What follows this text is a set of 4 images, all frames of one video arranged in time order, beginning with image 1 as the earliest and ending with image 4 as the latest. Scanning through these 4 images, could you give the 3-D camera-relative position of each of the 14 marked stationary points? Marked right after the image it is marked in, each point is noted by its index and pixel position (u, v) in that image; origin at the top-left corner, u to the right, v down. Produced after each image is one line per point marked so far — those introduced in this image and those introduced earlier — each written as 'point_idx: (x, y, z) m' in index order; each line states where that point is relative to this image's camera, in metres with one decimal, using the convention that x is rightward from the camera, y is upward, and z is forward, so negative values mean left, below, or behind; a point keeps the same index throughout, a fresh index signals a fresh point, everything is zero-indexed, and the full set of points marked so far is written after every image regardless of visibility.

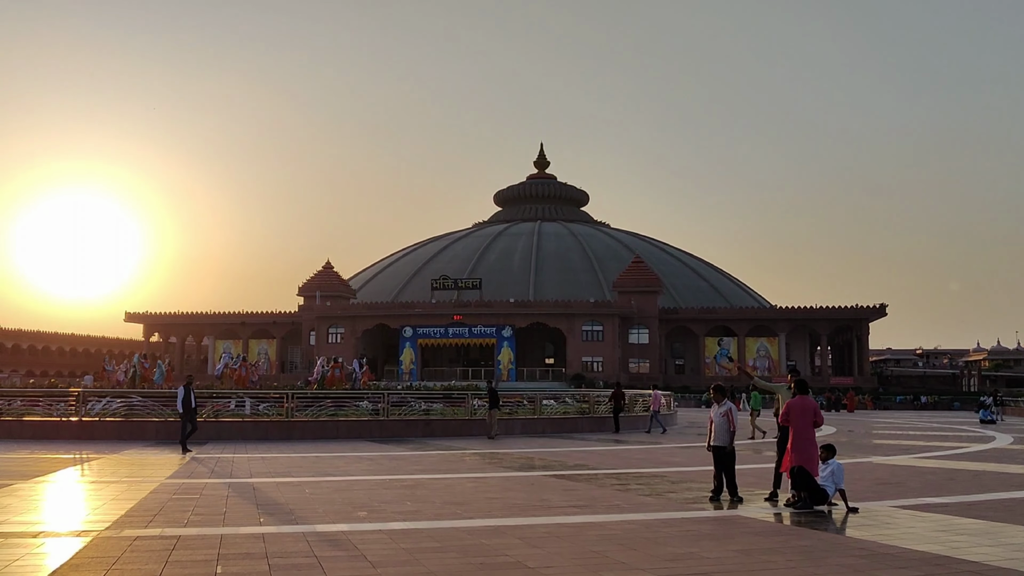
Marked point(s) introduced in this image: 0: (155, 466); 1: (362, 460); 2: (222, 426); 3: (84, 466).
0: (-5.6, -2.8, +13.5) m
1: (-2.5, -2.9, +14.6) m
2: (-6.6, -3.1, +19.9) m
3: (-6.6, -2.7, +13.4) m
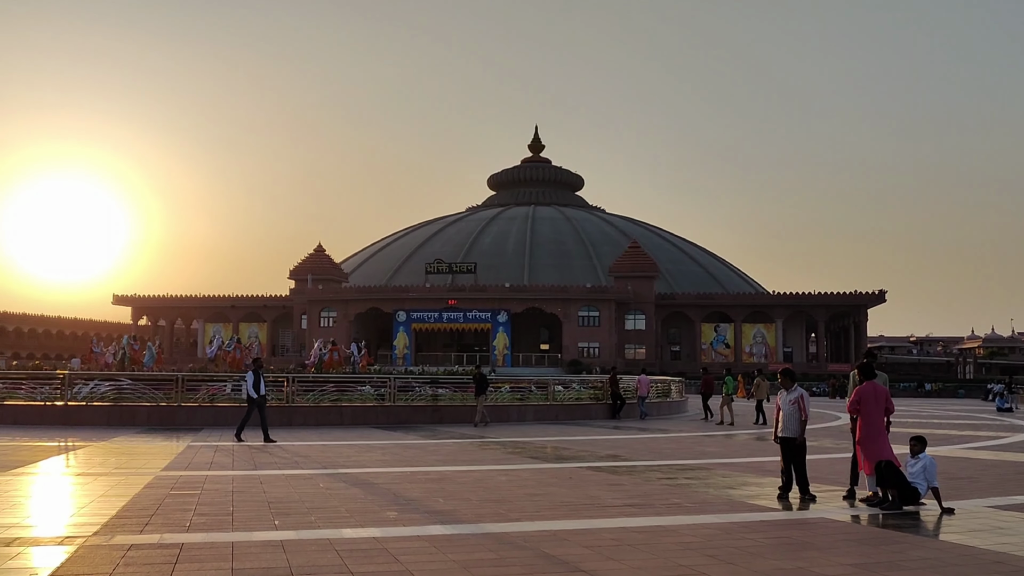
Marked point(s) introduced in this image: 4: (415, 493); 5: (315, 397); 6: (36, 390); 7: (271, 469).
0: (-5.2, -2.4, +12.3) m
1: (-2.2, -2.5, +13.4) m
2: (-6.3, -2.6, +18.7) m
3: (-6.2, -2.3, +12.2) m
4: (-1.0, -2.1, +8.7) m
5: (-4.5, -2.5, +20.0) m
6: (-10.4, -2.2, +19.0) m
7: (-3.0, -2.3, +10.9) m
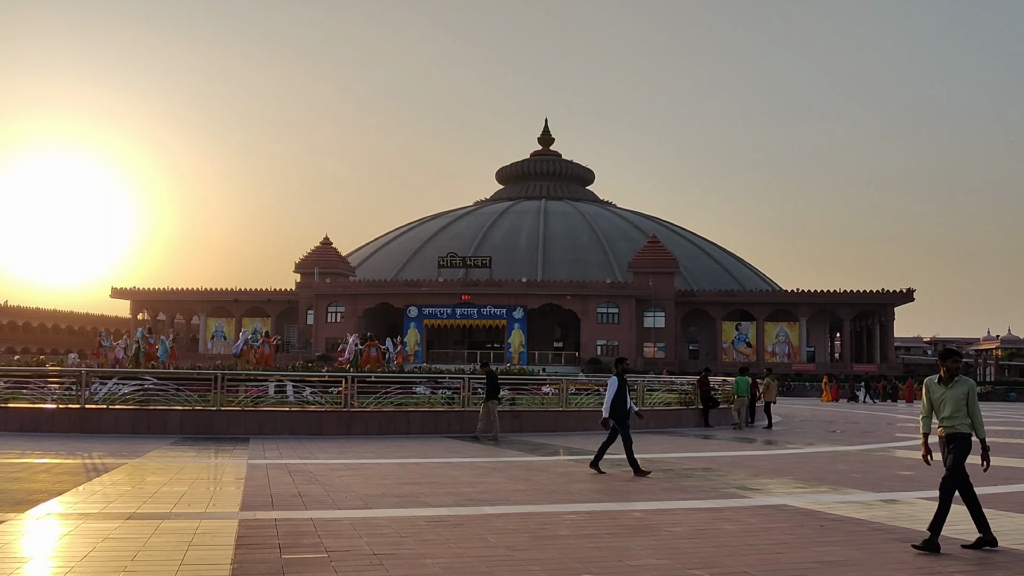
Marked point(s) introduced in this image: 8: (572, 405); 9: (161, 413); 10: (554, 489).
0: (-3.3, -2.1, +9.4) m
1: (-0.3, -2.2, +10.5) m
2: (-4.5, -2.3, +15.7) m
3: (-4.4, -2.0, +9.3) m
4: (+0.9, -1.8, +5.8) m
5: (-2.7, -2.2, +17.0) m
6: (-8.6, -1.9, +16.0) m
7: (-1.1, -2.0, +7.9) m
8: (+1.3, -2.5, +18.7) m
9: (-6.2, -2.2, +15.4) m
10: (+0.4, -2.1, +9.2) m
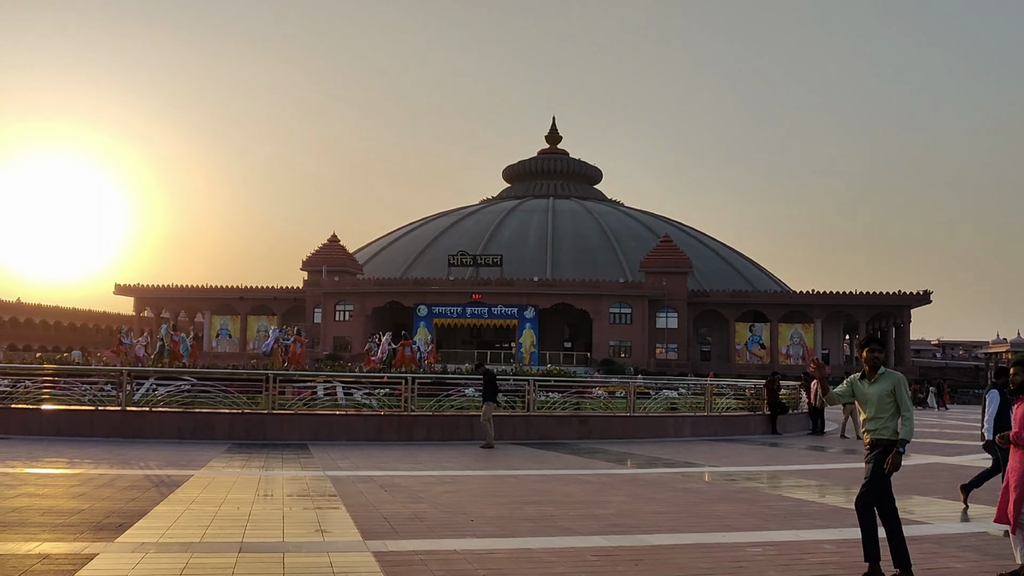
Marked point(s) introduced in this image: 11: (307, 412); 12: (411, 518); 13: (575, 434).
0: (-2.1, -2.0, +8.2) m
1: (+1.0, -2.2, +9.4) m
2: (-3.2, -2.2, +14.6) m
3: (-3.1, -1.9, +8.1) m
4: (+2.2, -1.7, +4.7) m
5: (-1.4, -2.1, +15.9) m
6: (-7.3, -1.7, +14.8) m
7: (+0.1, -1.9, +6.8) m
8: (+2.5, -2.4, +17.6) m
9: (-5.0, -2.1, +14.2) m
10: (+1.7, -2.1, +8.1) m
11: (-3.5, -2.1, +14.7) m
12: (-0.9, -1.9, +7.4) m
13: (+1.2, -2.7, +16.3) m
